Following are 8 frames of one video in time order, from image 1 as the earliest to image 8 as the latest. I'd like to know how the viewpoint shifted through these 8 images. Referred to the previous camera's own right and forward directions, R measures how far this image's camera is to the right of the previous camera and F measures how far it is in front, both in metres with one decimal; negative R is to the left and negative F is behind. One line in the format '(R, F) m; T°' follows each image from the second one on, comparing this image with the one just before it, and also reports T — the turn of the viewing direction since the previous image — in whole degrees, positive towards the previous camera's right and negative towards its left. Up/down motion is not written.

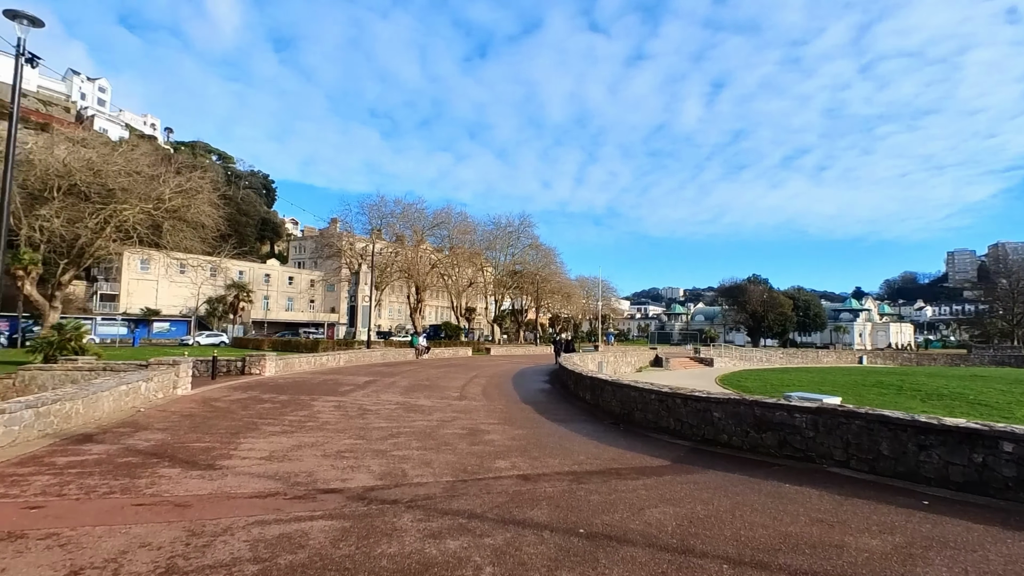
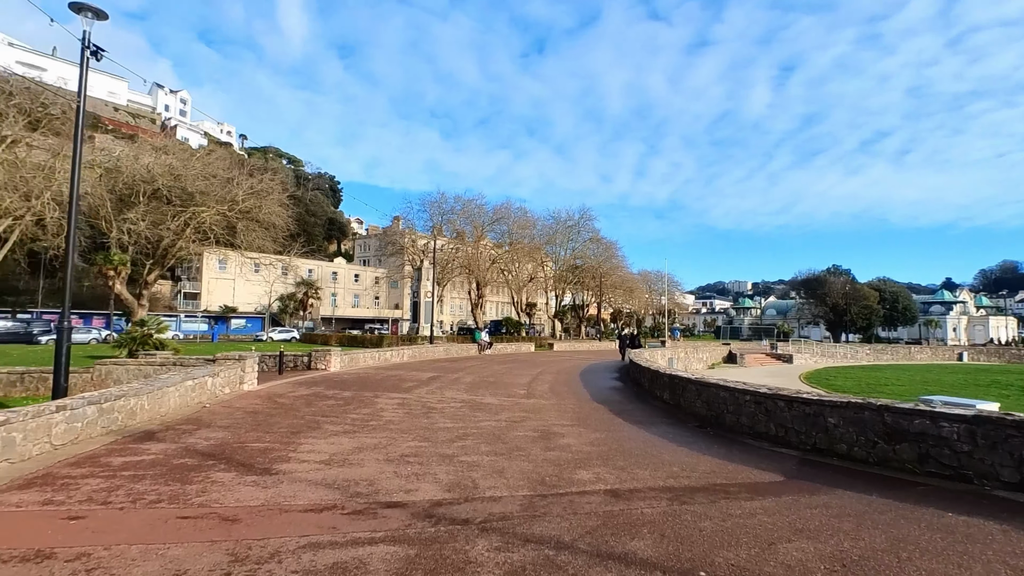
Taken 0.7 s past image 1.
(-0.3, +0.9) m; -6°
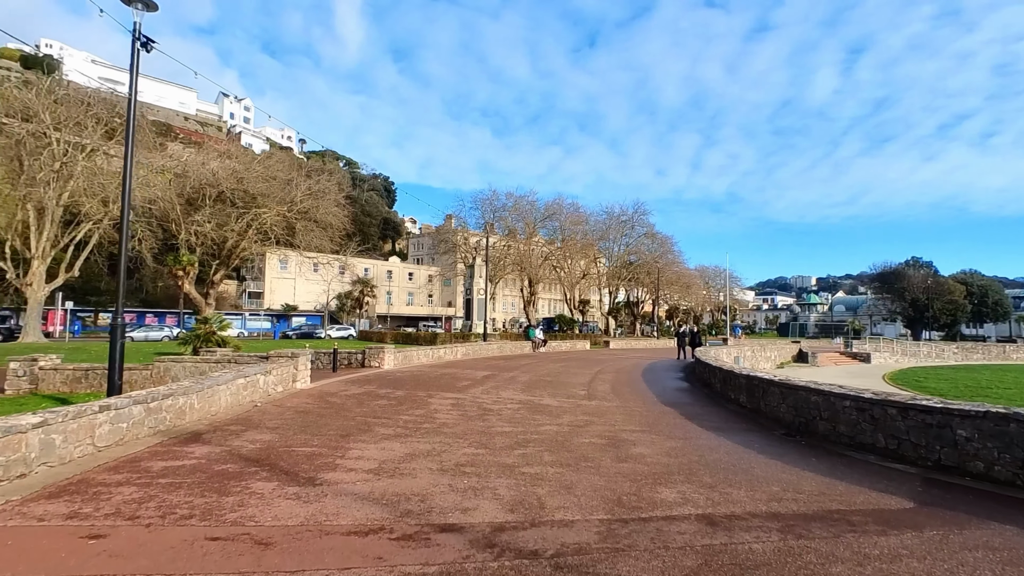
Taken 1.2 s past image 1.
(-0.2, +0.8) m; -5°
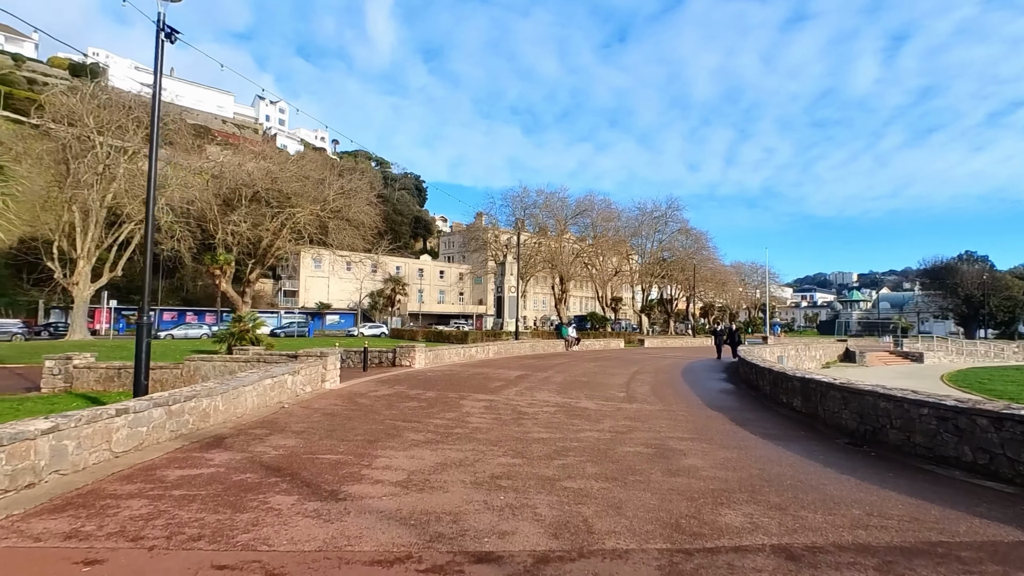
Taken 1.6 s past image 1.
(-0.1, +0.6) m; -3°
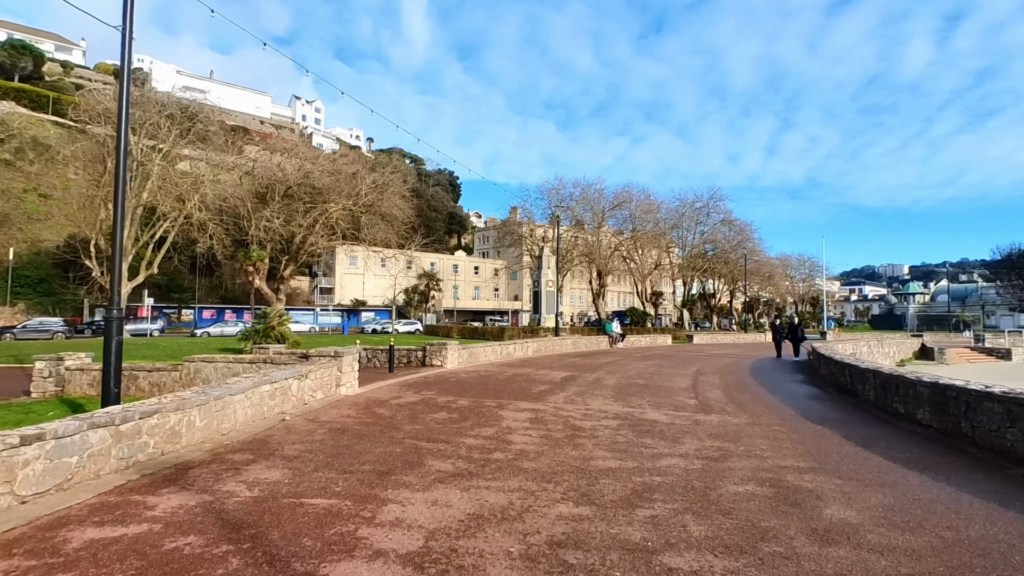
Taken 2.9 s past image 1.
(-0.2, +2.1) m; -4°
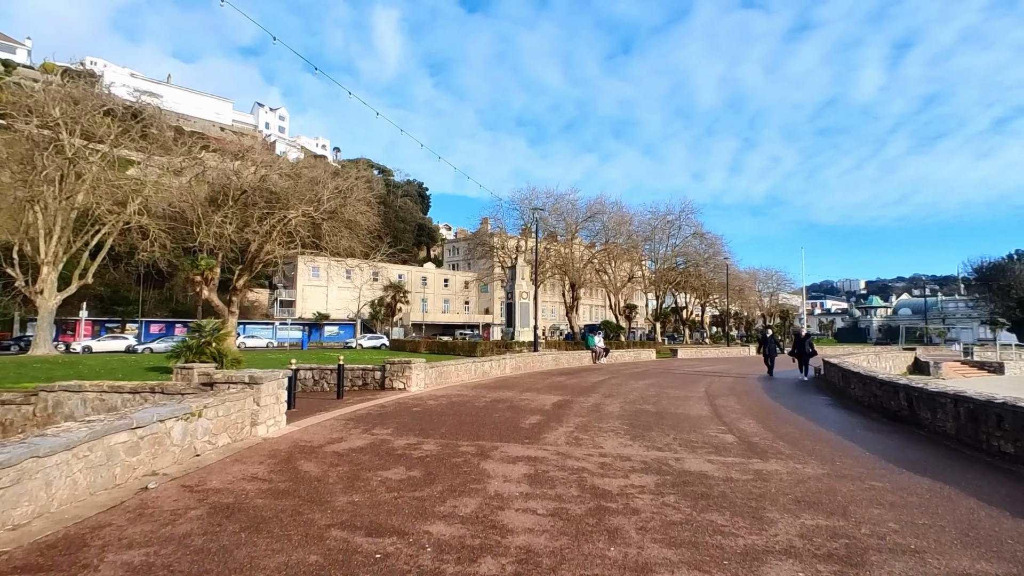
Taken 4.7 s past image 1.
(-0.2, +2.8) m; +3°
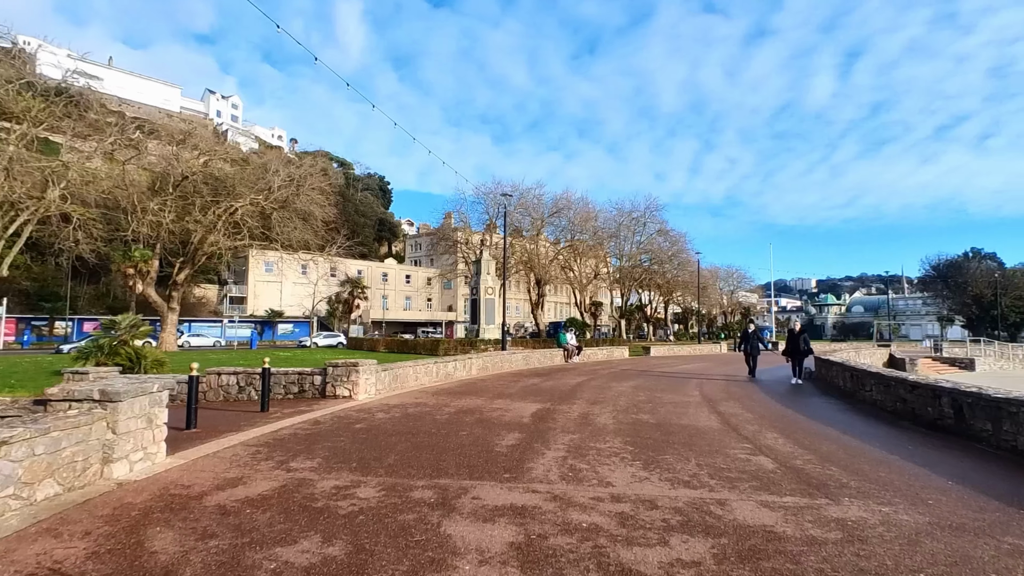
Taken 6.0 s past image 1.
(-0.1, +2.2) m; +4°
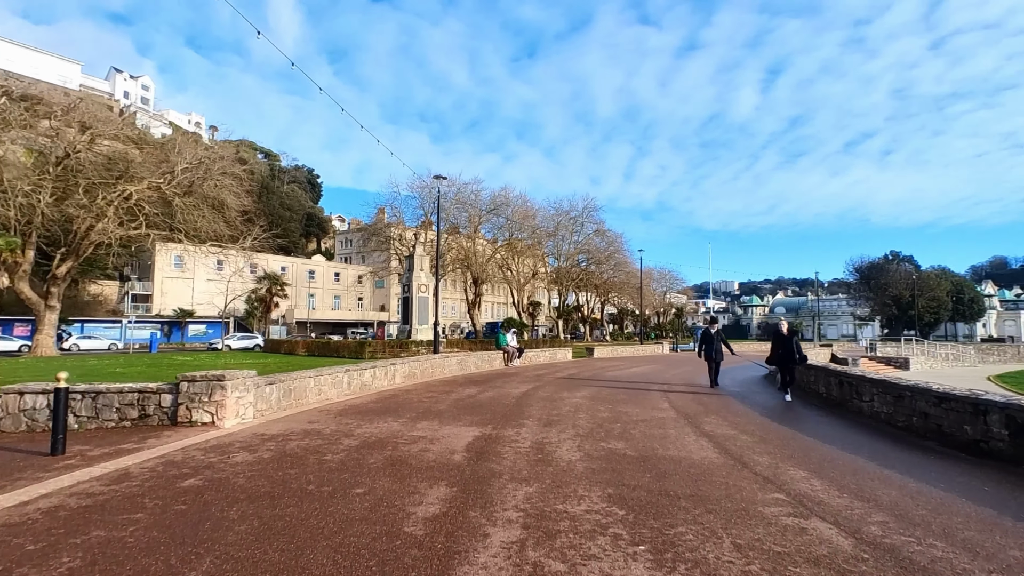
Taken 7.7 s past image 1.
(+0.1, +2.7) m; +7°
